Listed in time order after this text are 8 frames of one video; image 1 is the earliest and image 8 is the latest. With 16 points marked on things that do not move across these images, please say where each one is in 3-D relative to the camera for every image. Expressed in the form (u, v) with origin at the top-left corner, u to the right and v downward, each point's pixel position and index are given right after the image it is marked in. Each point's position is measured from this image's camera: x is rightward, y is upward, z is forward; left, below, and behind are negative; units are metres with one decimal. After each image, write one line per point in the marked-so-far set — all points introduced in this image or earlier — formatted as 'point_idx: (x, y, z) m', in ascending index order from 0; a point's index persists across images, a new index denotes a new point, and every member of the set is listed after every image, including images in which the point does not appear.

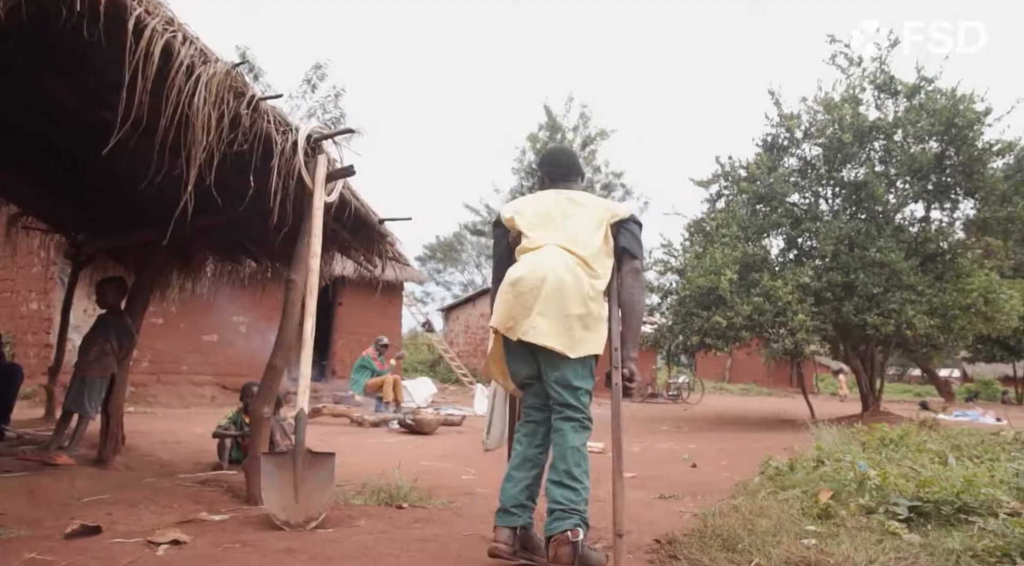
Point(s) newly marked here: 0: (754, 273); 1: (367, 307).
0: (+3.7, +0.2, +11.4) m
1: (-2.8, -0.5, +14.3) m
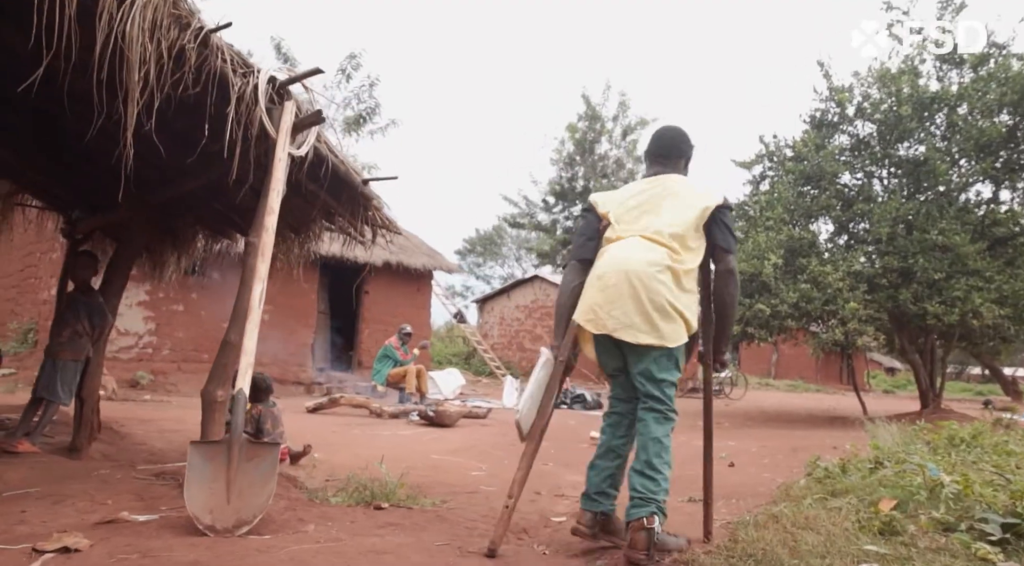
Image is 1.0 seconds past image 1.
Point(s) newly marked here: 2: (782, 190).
0: (+4.2, +0.4, +10.6) m
1: (-2.2, -0.2, +13.9) m
2: (+4.2, +1.5, +11.2) m
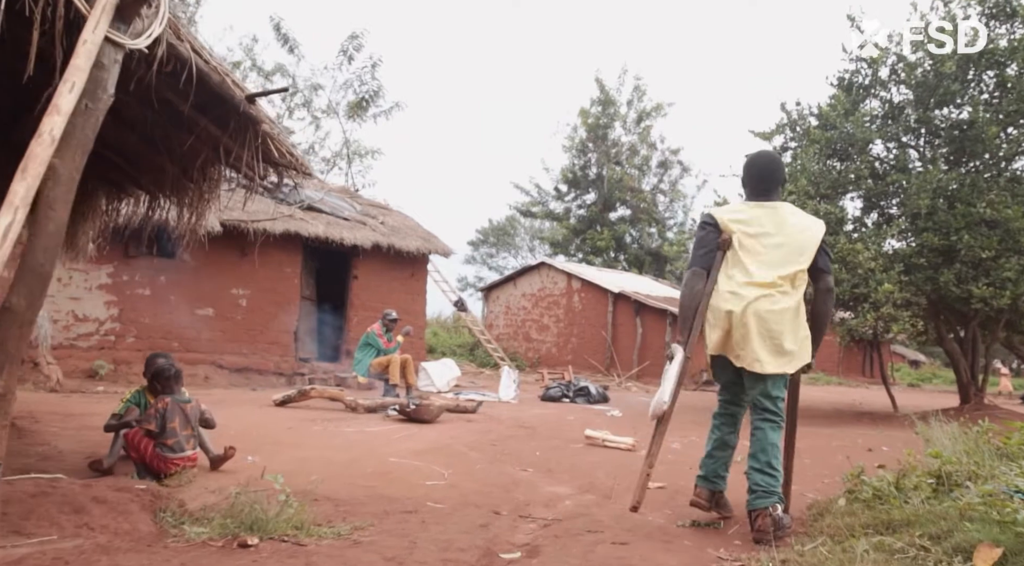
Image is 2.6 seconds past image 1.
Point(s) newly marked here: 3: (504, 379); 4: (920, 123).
0: (+4.1, +0.6, +9.5) m
1: (-2.2, 0.0, +13.0) m
2: (+4.1, +1.7, +10.1) m
3: (-0.1, -1.5, +11.7) m
4: (+5.5, +2.1, +10.0) m
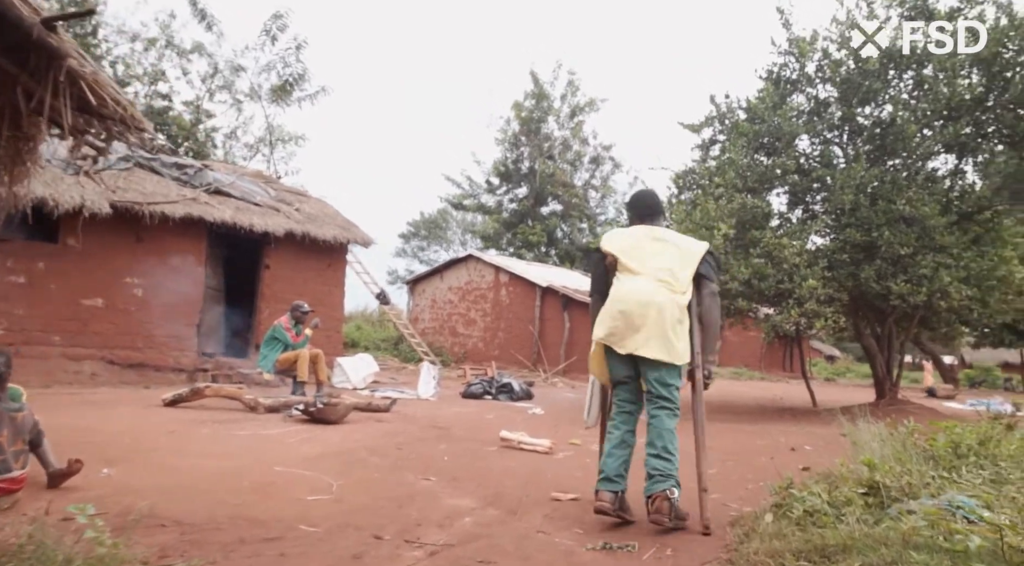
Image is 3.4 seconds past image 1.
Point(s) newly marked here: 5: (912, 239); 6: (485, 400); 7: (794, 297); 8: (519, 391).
0: (+3.1, +0.7, +9.4) m
1: (-3.5, +0.2, +12.3) m
2: (+3.0, +1.8, +10.0) m
3: (-1.3, -1.4, +11.2) m
4: (+4.4, +2.1, +10.0) m
5: (+4.7, +0.5, +8.7) m
6: (-0.4, -1.8, +11.2) m
7: (+3.4, -0.2, +8.9) m
8: (+0.1, -1.7, +11.5) m
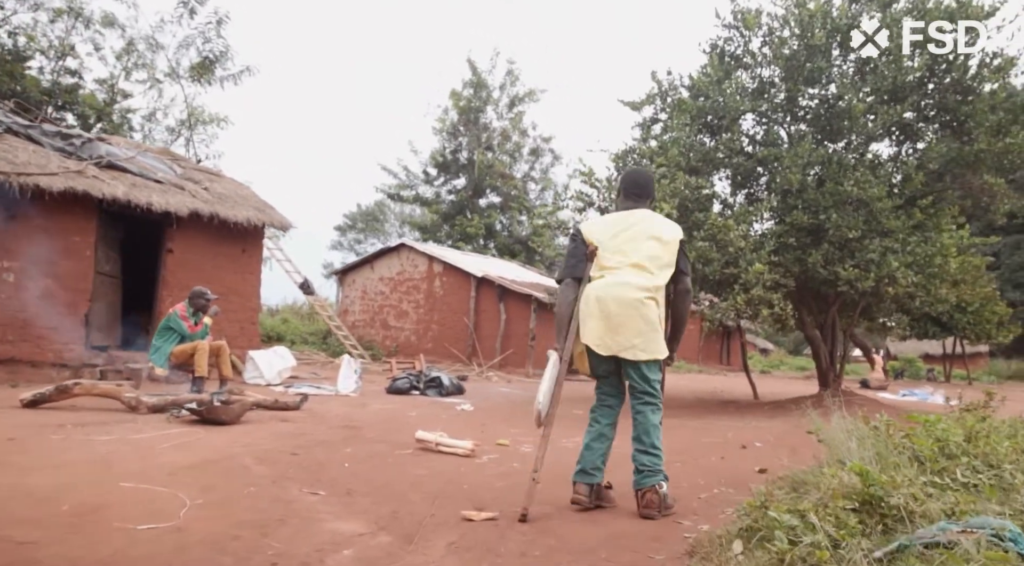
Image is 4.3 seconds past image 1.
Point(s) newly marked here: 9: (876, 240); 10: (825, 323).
0: (+2.2, +0.8, +8.8) m
1: (-4.6, +0.4, +11.2) m
2: (+2.1, +1.9, +9.4) m
3: (-2.3, -1.2, +10.3) m
4: (+3.5, +2.3, +9.5) m
5: (+3.9, +0.7, +8.3) m
6: (-1.4, -1.6, +10.3) m
7: (+2.6, 0.0, +8.4) m
8: (-0.9, -1.5, +10.7) m
9: (+4.2, +0.5, +8.4) m
10: (+4.3, -0.6, +10.2) m
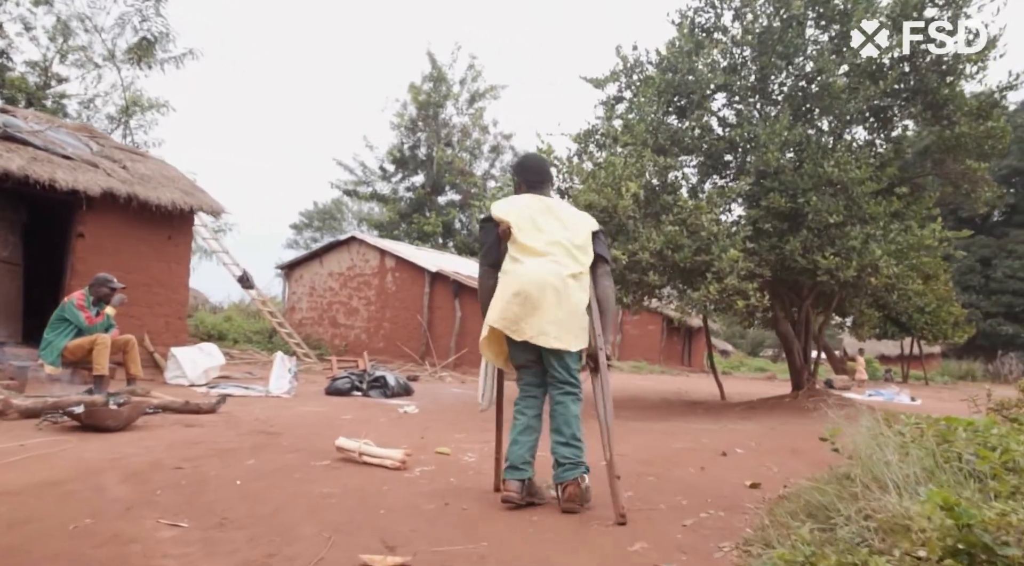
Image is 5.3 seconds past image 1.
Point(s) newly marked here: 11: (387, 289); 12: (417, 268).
0: (+1.7, +1.0, +8.1) m
1: (-5.2, +0.5, +10.1) m
2: (+1.6, +2.1, +8.7) m
3: (-3.0, -1.1, +9.3) m
4: (+3.0, +2.4, +8.8) m
5: (+3.4, +0.8, +7.6) m
6: (-2.0, -1.5, +9.4) m
7: (+2.1, +0.1, +7.6) m
8: (-1.6, -1.4, +9.7) m
9: (+3.7, +0.6, +7.8) m
10: (+3.7, -0.5, +9.5) m
11: (-3.0, -0.1, +17.8) m
12: (-2.2, +0.3, +17.2) m
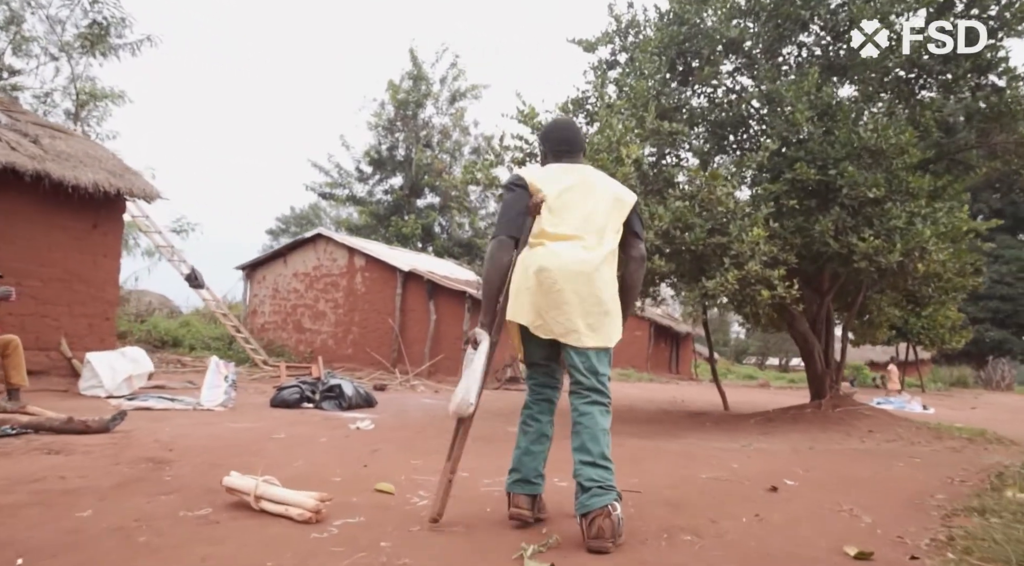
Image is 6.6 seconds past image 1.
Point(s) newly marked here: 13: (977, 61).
0: (+1.5, +1.1, +6.8) m
1: (-5.5, +0.6, +8.6) m
2: (+1.3, +2.2, +7.4) m
3: (-3.2, -1.0, +7.9) m
4: (+2.7, +2.5, +7.6) m
5: (+3.2, +0.9, +6.4) m
6: (-2.3, -1.4, +8.0) m
7: (+1.9, +0.2, +6.3) m
8: (-1.8, -1.3, +8.3) m
9: (+3.4, +0.7, +6.5) m
10: (+3.5, -0.4, +8.3) m
11: (-3.5, -0.2, +16.4) m
12: (-2.7, +0.3, +15.8) m
13: (+4.7, +2.2, +7.4) m
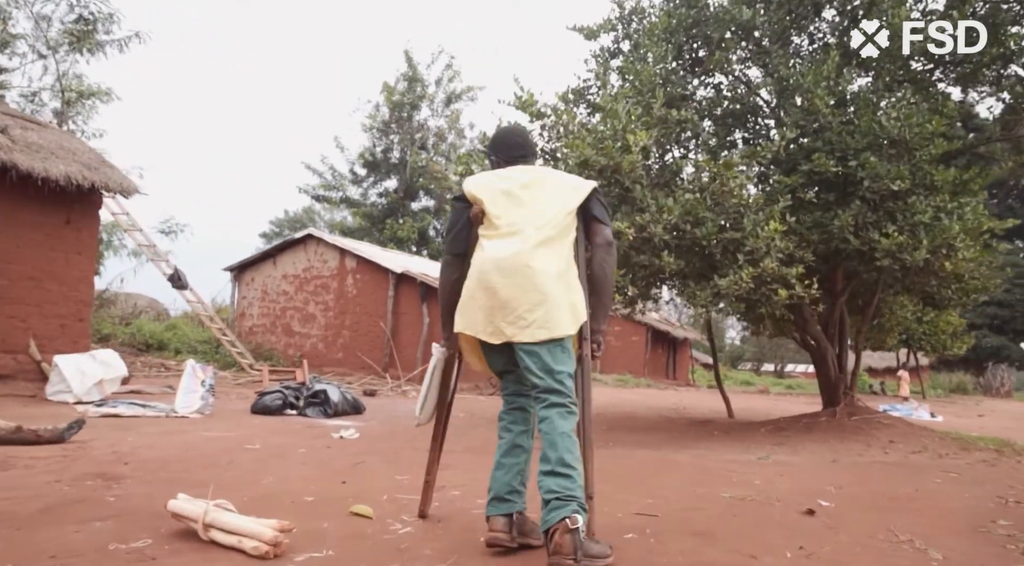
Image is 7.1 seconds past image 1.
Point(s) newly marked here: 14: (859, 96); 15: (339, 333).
0: (+1.4, +1.1, +6.3) m
1: (-5.5, +0.6, +8.1) m
2: (+1.3, +2.2, +6.9) m
3: (-3.3, -1.0, +7.4) m
4: (+2.7, +2.5, +7.1) m
5: (+3.2, +0.9, +5.9) m
6: (-2.3, -1.4, +7.5) m
7: (+1.8, +0.2, +5.9) m
8: (-1.9, -1.3, +7.9) m
9: (+3.4, +0.7, +6.1) m
10: (+3.4, -0.4, +7.8) m
11: (-3.5, -0.2, +15.9) m
12: (-2.8, +0.3, +15.4) m
13: (+4.6, +2.2, +7.0) m
14: (+3.0, +1.6, +6.4) m
15: (-3.7, -1.1, +15.8) m
